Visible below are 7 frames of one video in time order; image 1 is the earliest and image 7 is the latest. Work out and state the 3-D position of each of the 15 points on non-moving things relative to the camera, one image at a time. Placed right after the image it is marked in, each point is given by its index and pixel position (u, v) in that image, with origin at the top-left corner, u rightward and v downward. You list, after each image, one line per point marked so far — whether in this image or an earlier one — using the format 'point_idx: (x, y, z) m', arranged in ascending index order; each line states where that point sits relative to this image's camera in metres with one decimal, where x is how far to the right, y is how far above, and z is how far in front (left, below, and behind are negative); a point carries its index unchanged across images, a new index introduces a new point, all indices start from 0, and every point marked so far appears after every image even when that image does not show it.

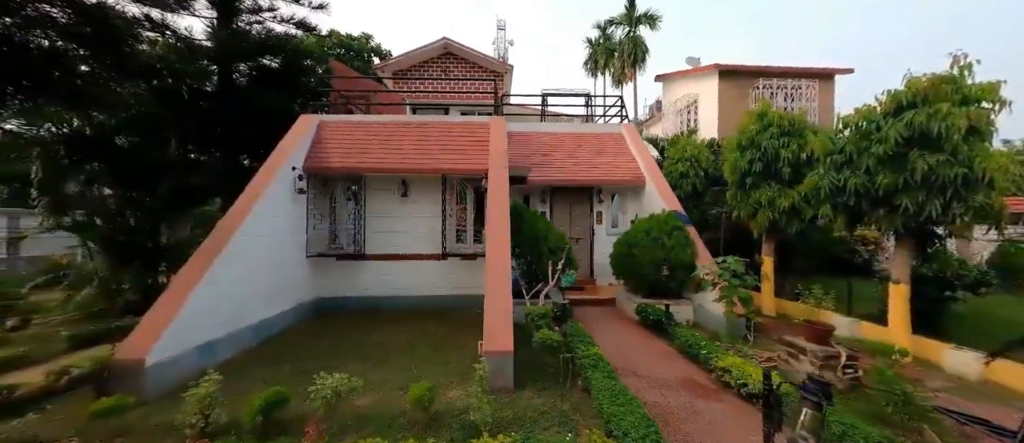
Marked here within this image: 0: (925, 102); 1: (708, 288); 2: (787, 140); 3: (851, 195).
0: (+5.9, +1.7, +5.1) m
1: (+3.7, -1.3, +7.0) m
2: (+5.7, +1.7, +7.4) m
3: (+5.4, +0.4, +5.4) m
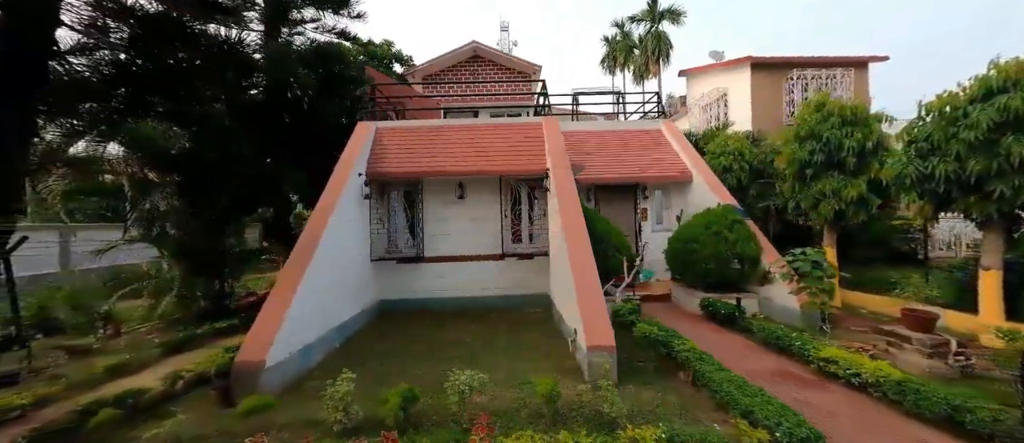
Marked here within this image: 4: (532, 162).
0: (+7.1, +1.9, +5.1) m
1: (+5.1, -1.2, +7.0) m
2: (+6.9, +1.9, +7.4) m
3: (+6.7, +0.6, +5.4) m
4: (+0.4, +1.3, +8.0) m
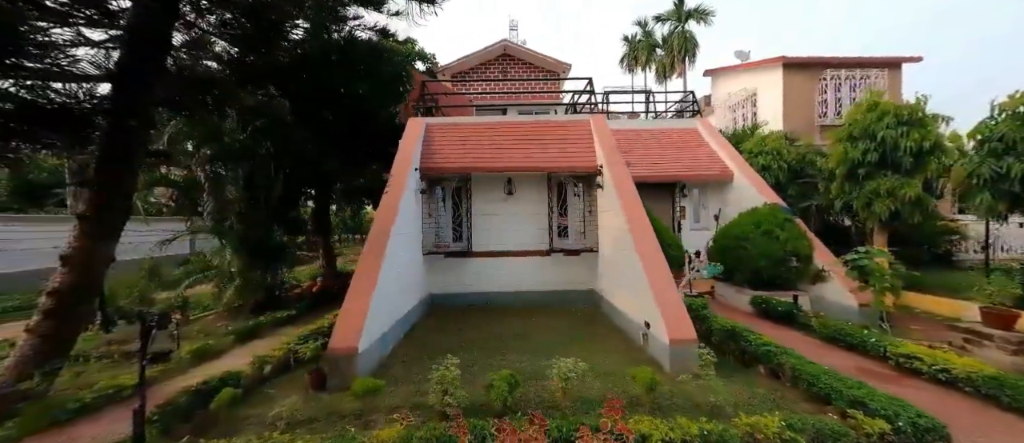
0: (+8.2, +1.9, +5.1) m
1: (+6.2, -1.1, +7.0) m
2: (+8.1, +1.9, +7.4) m
3: (+7.8, +0.6, +5.4) m
4: (+1.6, +1.4, +8.1) m
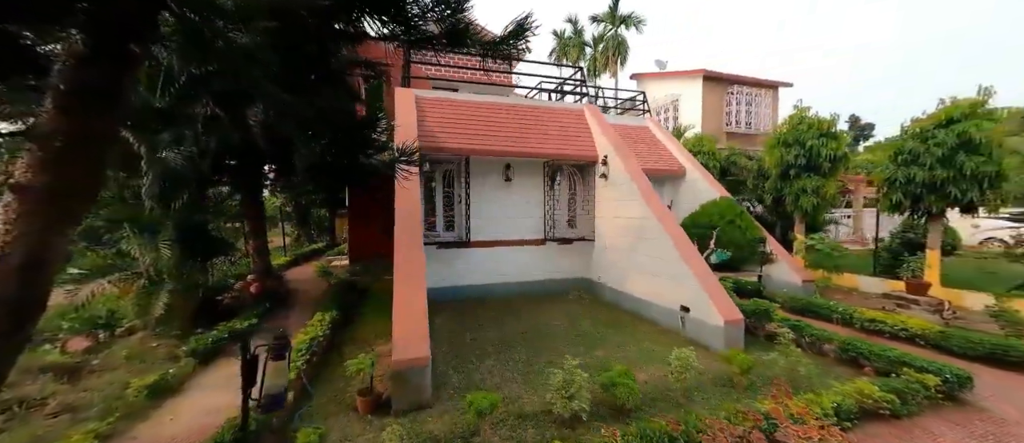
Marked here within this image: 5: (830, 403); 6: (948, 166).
0: (+8.8, +2.0, +7.0) m
1: (+6.3, -0.9, +8.5) m
2: (+8.0, +2.1, +9.2) m
3: (+8.3, +0.7, +7.3) m
4: (+1.6, +1.6, +8.1) m
5: (+3.0, -1.7, +3.4) m
6: (+8.5, +1.1, +7.0) m
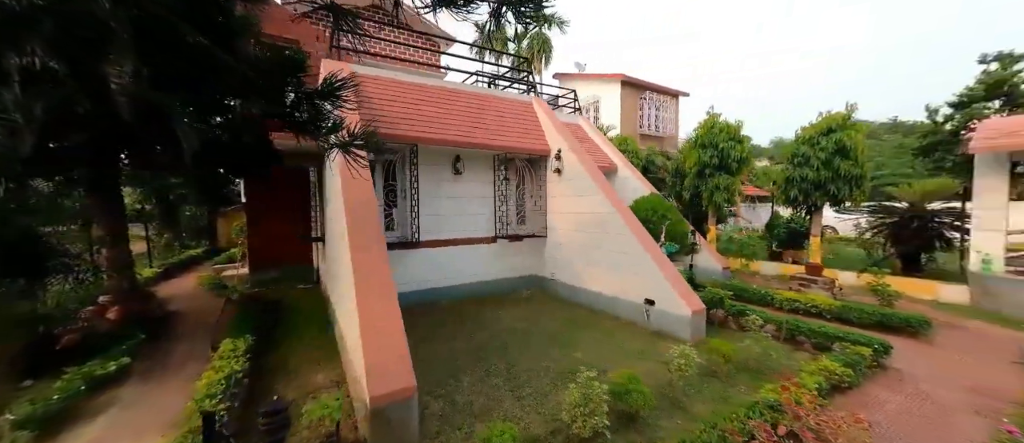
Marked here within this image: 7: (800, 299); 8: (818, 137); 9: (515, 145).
0: (+7.7, +2.2, +8.6) m
1: (+5.0, -0.8, +9.3) m
2: (+6.4, +2.3, +10.5) m
3: (+7.2, +0.9, +8.7) m
4: (+0.5, +1.7, +7.8) m
5: (+3.1, -1.6, +3.7) m
6: (+7.5, +1.3, +8.5) m
7: (+5.4, -1.5, +6.8) m
8: (+7.4, +2.0, +8.7) m
9: (0.0, +1.6, +7.4) m
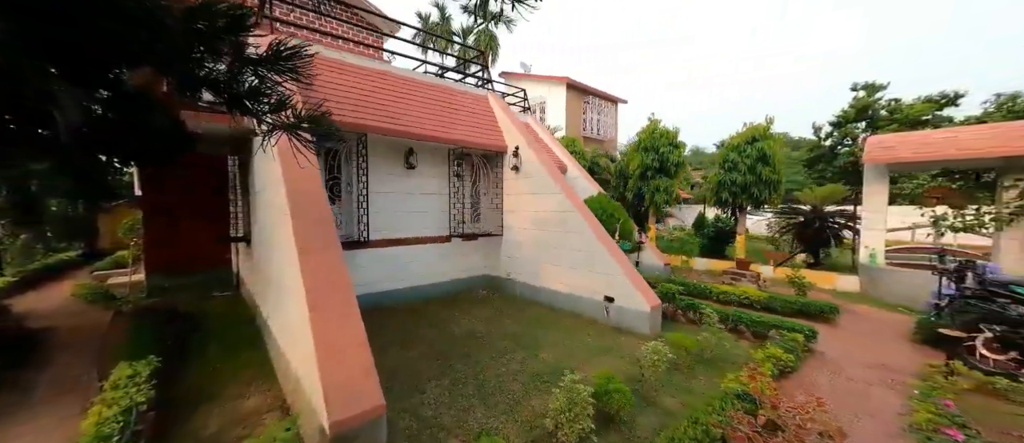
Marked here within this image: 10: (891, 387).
0: (+6.6, +2.2, +9.6) m
1: (+3.7, -0.8, +9.9) m
2: (+5.0, +2.3, +11.2) m
3: (+6.0, +0.9, +9.6) m
4: (-0.4, +1.8, +7.6) m
5: (+2.8, -1.6, +3.9) m
6: (+6.3, +1.3, +9.4) m
7: (+4.6, -1.5, +7.4) m
8: (+6.2, +2.0, +9.7) m
9: (-0.9, +1.6, +7.1) m
10: (+4.4, -1.9, +4.2) m
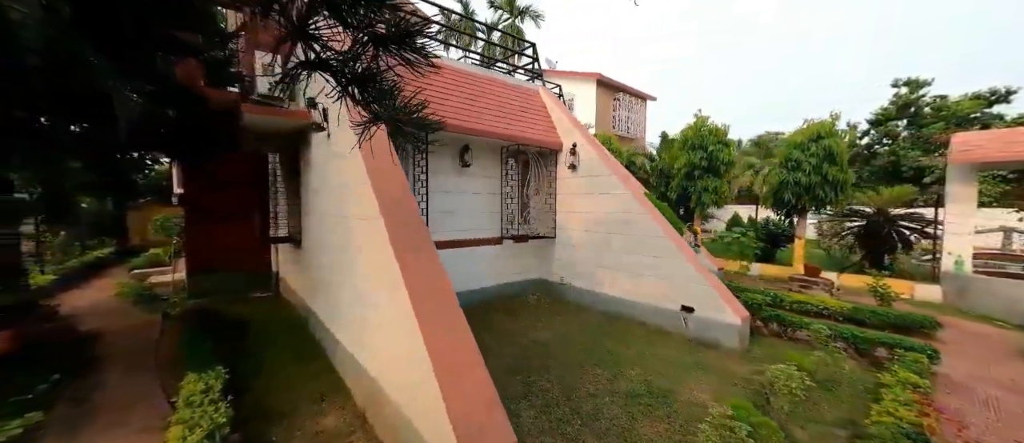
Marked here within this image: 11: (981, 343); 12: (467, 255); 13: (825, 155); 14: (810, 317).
0: (+7.8, +2.1, +8.9) m
1: (+4.9, -0.8, +9.3) m
2: (+6.2, +2.2, +10.6) m
3: (+7.2, +0.9, +9.0) m
4: (+0.7, +1.7, +7.1) m
5: (+3.8, -1.7, +3.4) m
6: (+7.5, +1.2, +8.8) m
7: (+5.7, -1.5, +6.9) m
8: (+7.4, +2.0, +9.1) m
9: (+0.3, +1.6, +6.7) m
10: (+5.5, -2.0, +3.6) m
11: (+7.5, -2.0, +5.8) m
12: (-0.8, -0.6, +6.5) m
13: (+7.7, +1.6, +8.8) m
14: (+5.5, -1.8, +6.7) m
